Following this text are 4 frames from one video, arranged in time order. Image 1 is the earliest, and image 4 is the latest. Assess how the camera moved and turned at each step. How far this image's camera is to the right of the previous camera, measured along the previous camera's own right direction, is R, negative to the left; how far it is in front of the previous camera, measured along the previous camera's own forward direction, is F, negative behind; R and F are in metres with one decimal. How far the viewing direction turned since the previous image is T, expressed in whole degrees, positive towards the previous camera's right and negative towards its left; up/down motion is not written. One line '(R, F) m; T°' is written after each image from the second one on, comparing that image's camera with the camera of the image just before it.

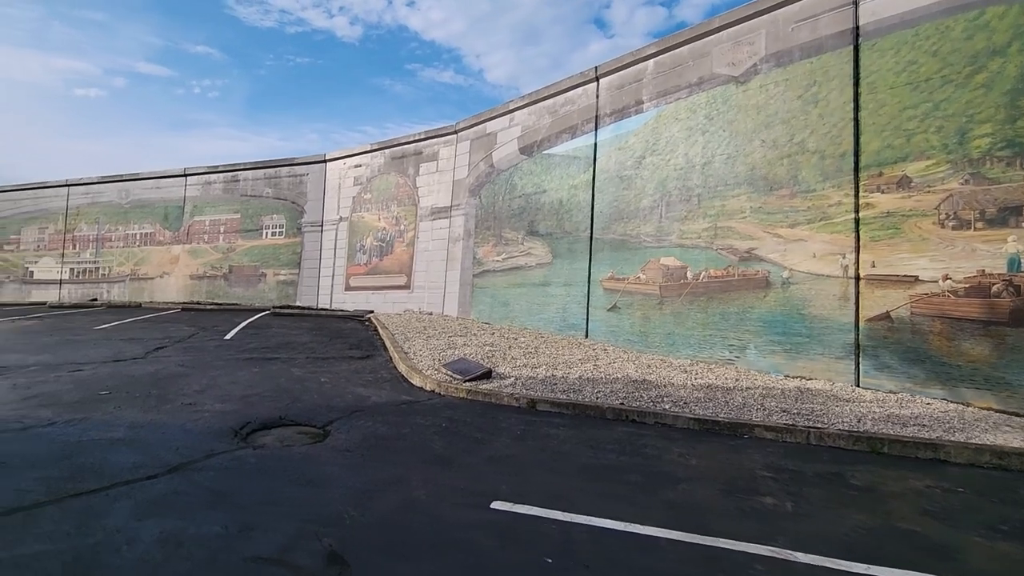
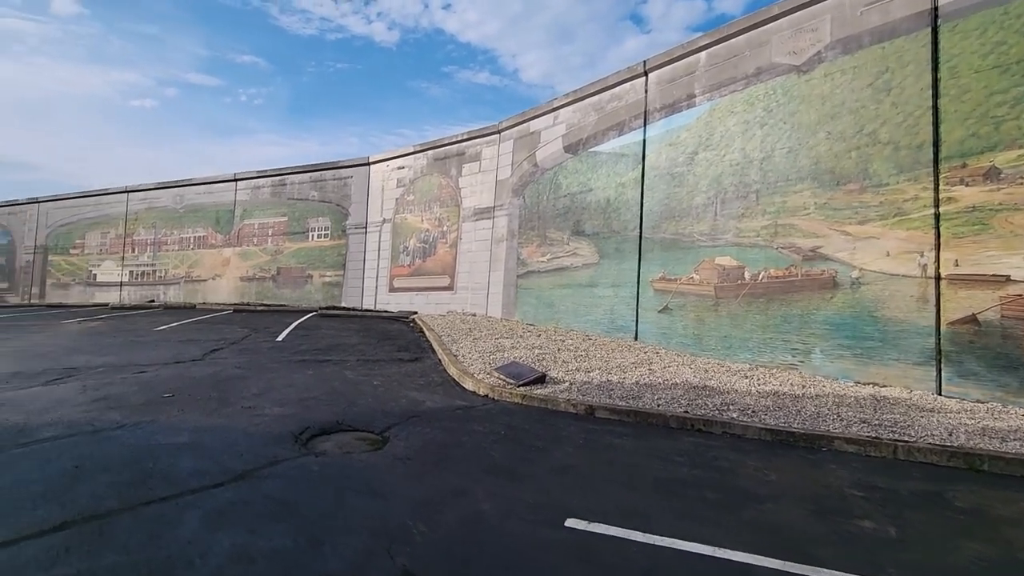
(-0.2, +0.2) m; -4°
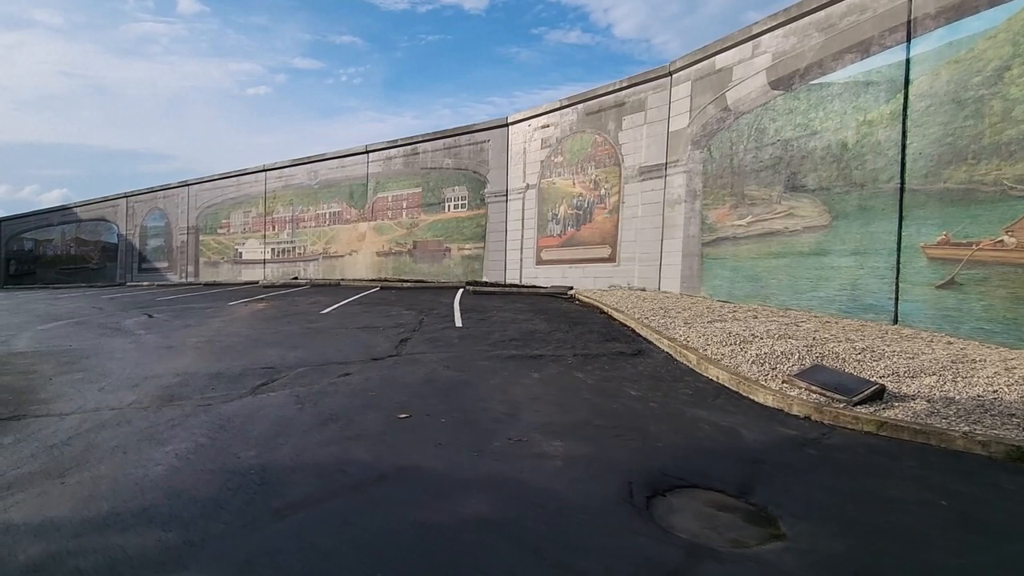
(-2.1, +1.6) m; -10°
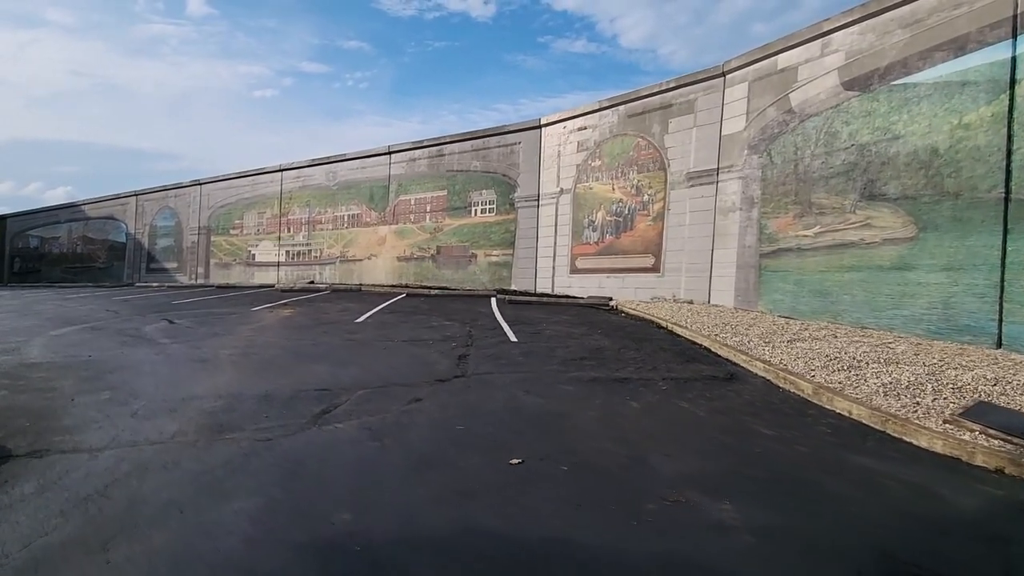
(-0.9, +0.8) m; 0°
